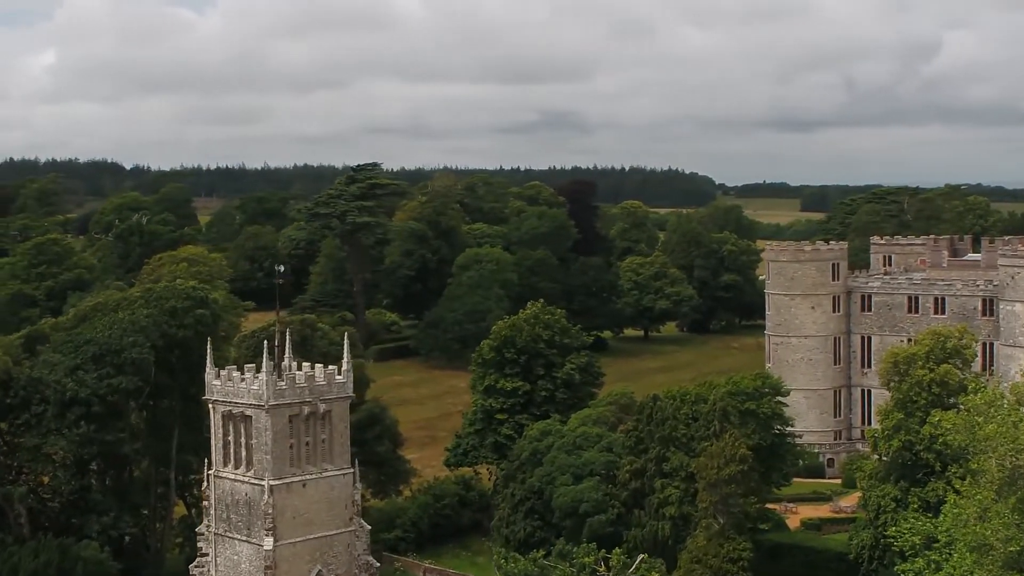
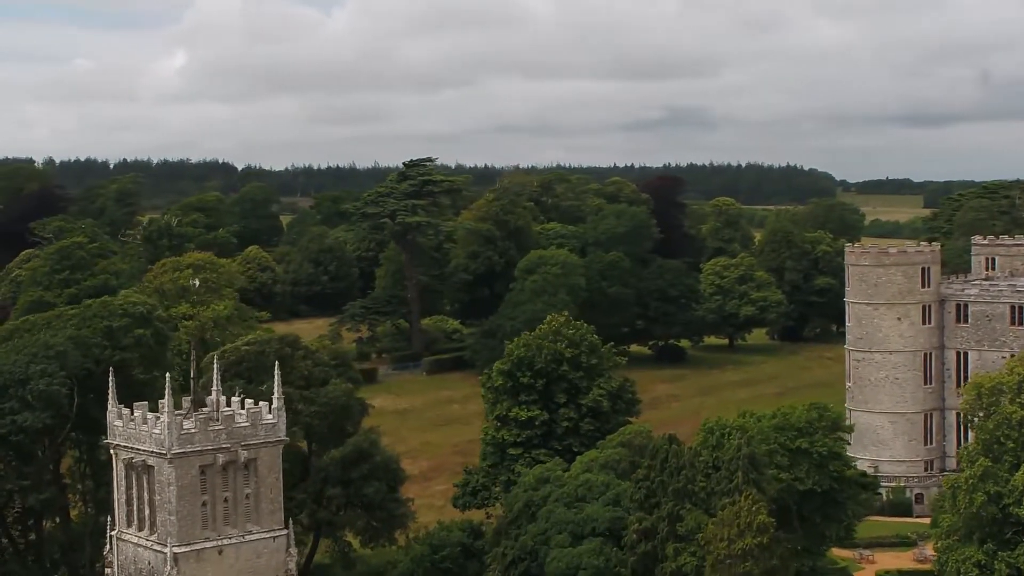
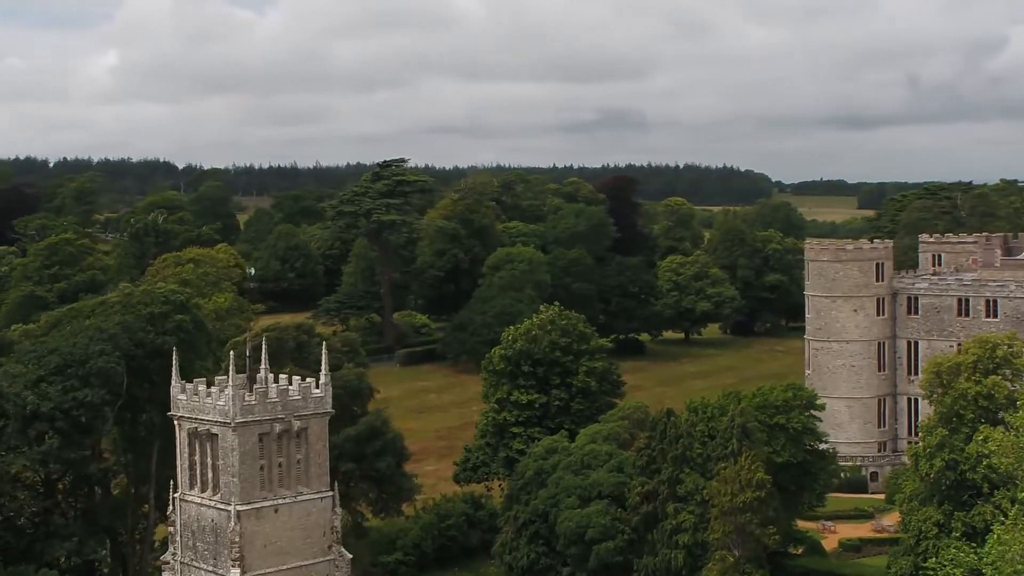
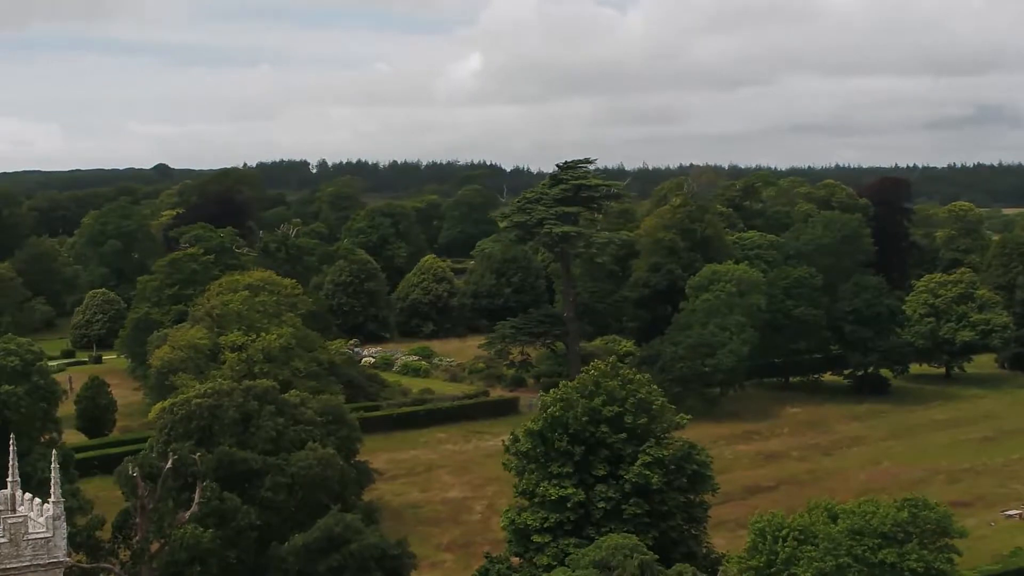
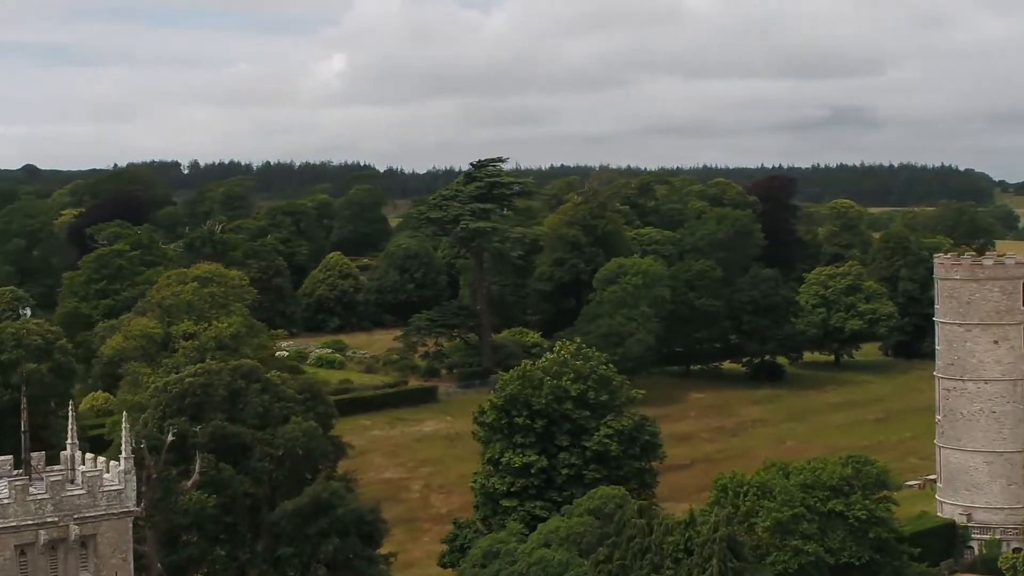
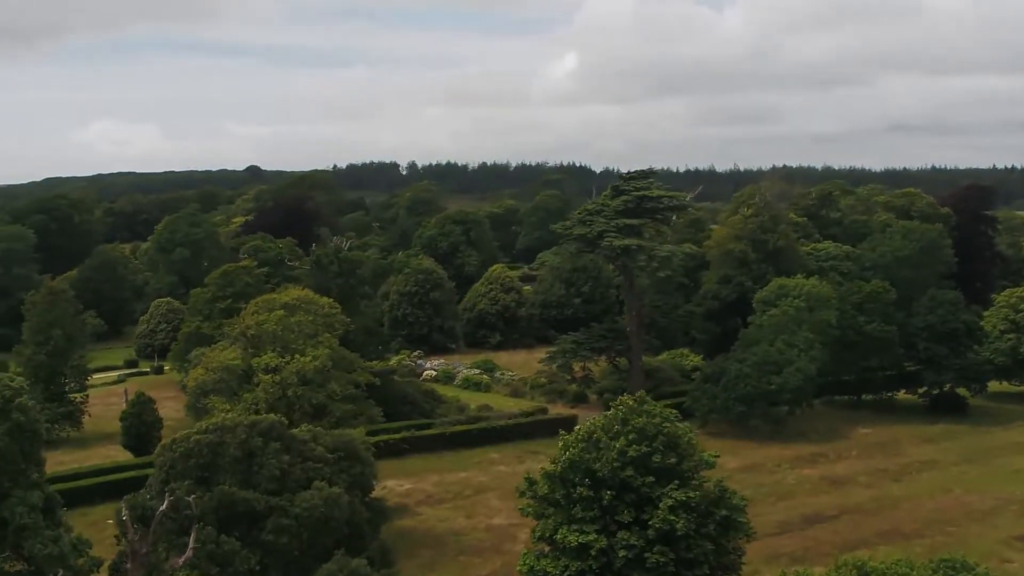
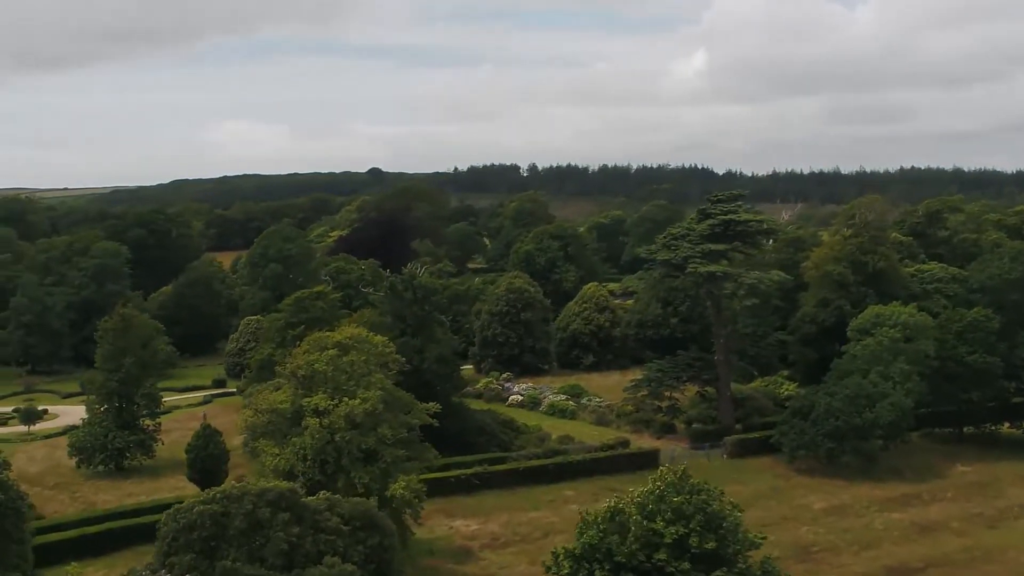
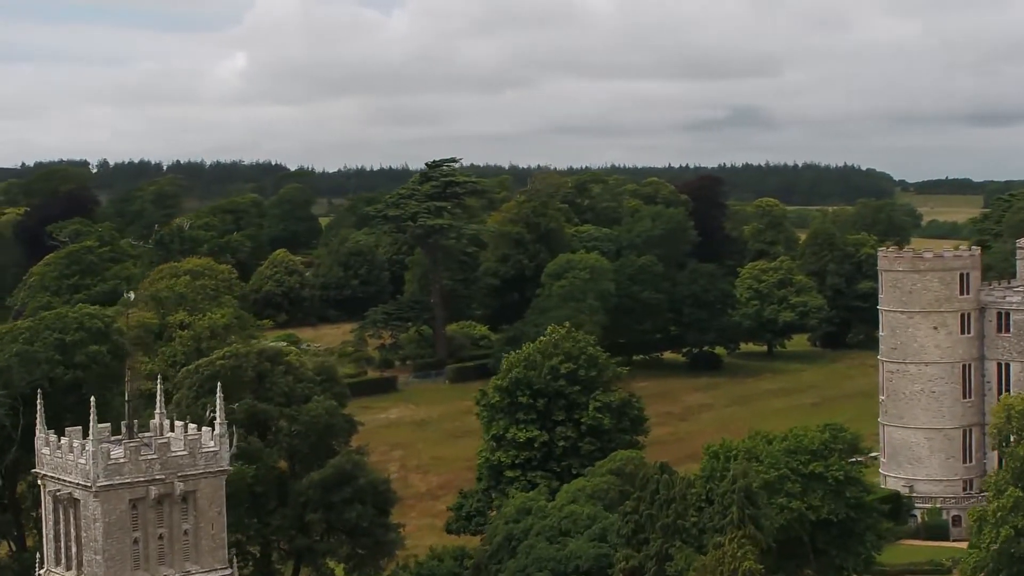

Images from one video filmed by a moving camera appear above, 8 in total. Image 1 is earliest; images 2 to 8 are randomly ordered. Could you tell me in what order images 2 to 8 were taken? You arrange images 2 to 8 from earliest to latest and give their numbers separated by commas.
3, 2, 8, 5, 4, 6, 7
